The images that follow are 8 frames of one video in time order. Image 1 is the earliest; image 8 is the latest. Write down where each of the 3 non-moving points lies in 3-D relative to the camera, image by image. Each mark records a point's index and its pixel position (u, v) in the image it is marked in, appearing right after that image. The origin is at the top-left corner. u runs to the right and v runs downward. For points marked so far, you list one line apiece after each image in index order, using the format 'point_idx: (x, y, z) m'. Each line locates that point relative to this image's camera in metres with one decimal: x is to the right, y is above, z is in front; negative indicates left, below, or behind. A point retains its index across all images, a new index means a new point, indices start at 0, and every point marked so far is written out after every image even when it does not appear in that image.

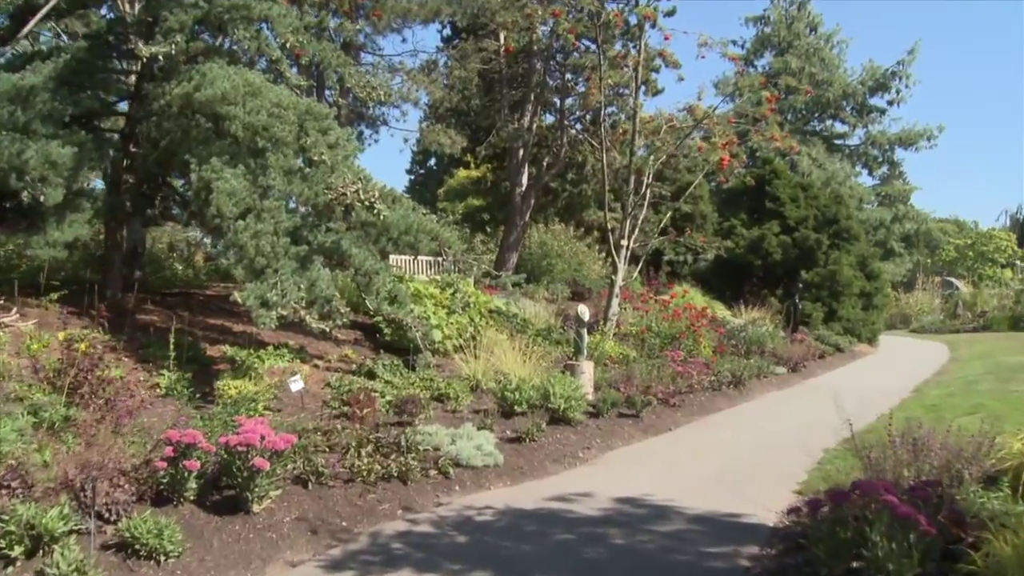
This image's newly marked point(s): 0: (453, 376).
0: (-0.5, -0.7, +9.2) m
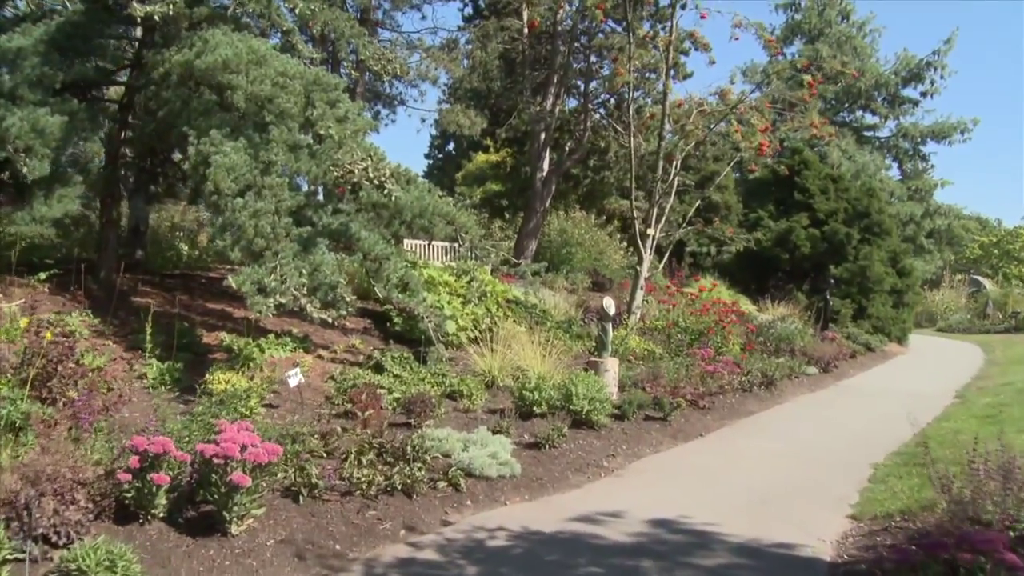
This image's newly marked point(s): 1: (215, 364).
0: (-0.3, -0.6, +8.5) m
1: (-2.0, -0.5, +7.6) m
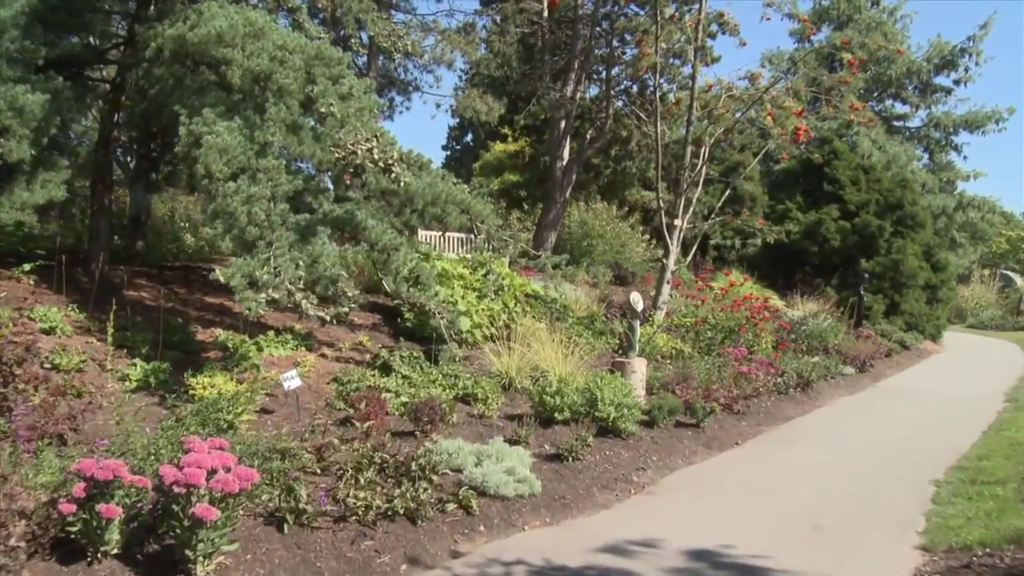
0: (-0.2, -0.6, +7.9) m
1: (-1.9, -0.5, +6.9) m
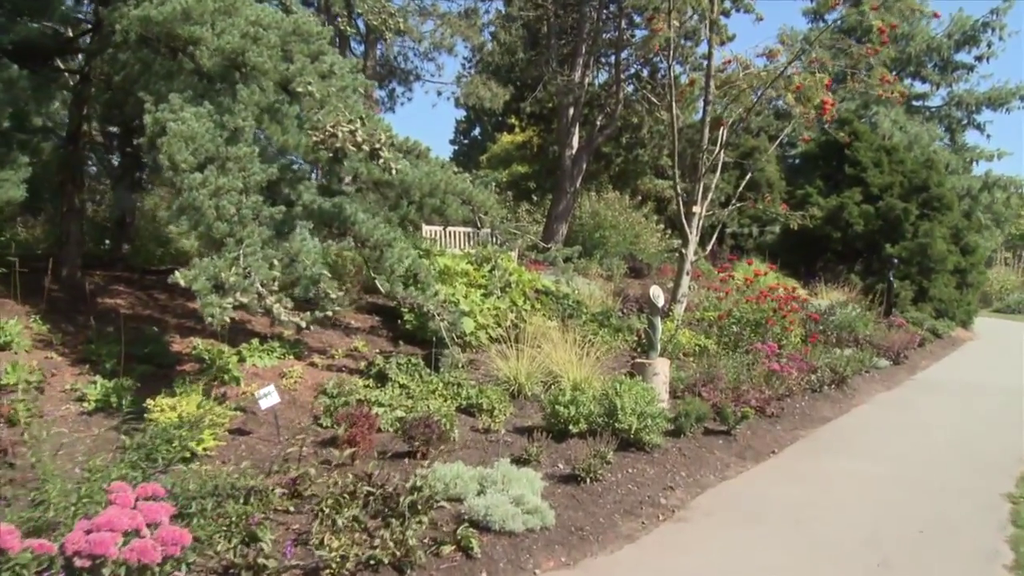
0: (-0.2, -0.6, +7.1) m
1: (-1.8, -0.5, +6.2) m
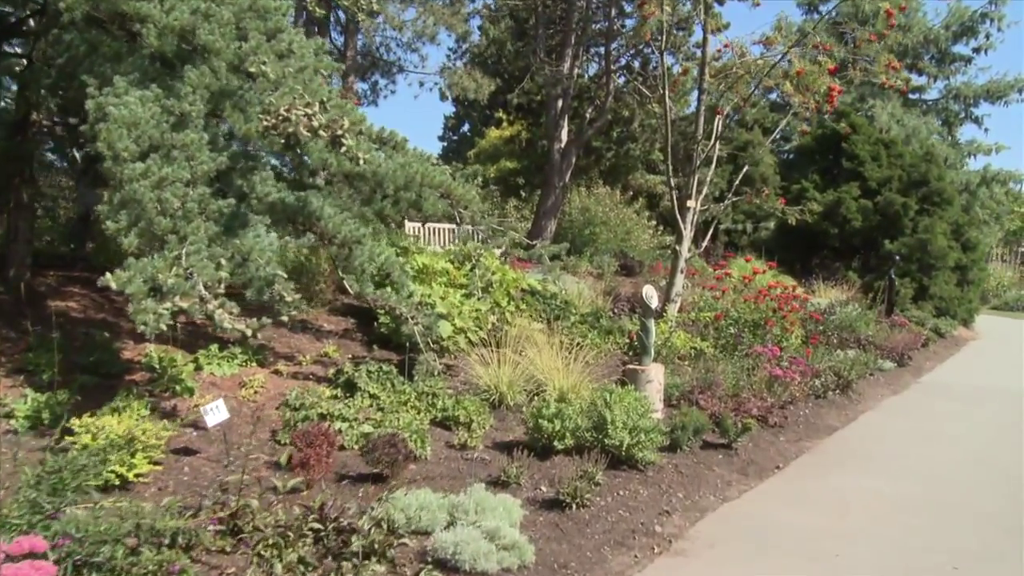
0: (-0.3, -0.6, +6.5) m
1: (-1.9, -0.5, +5.6) m
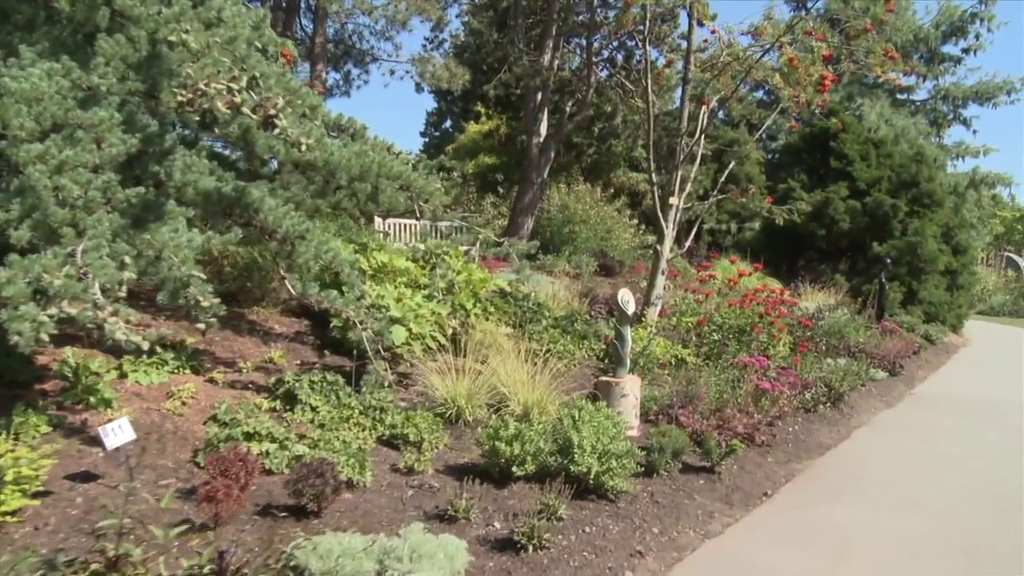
0: (-0.5, -0.6, +5.9) m
1: (-2.1, -0.5, +4.9) m
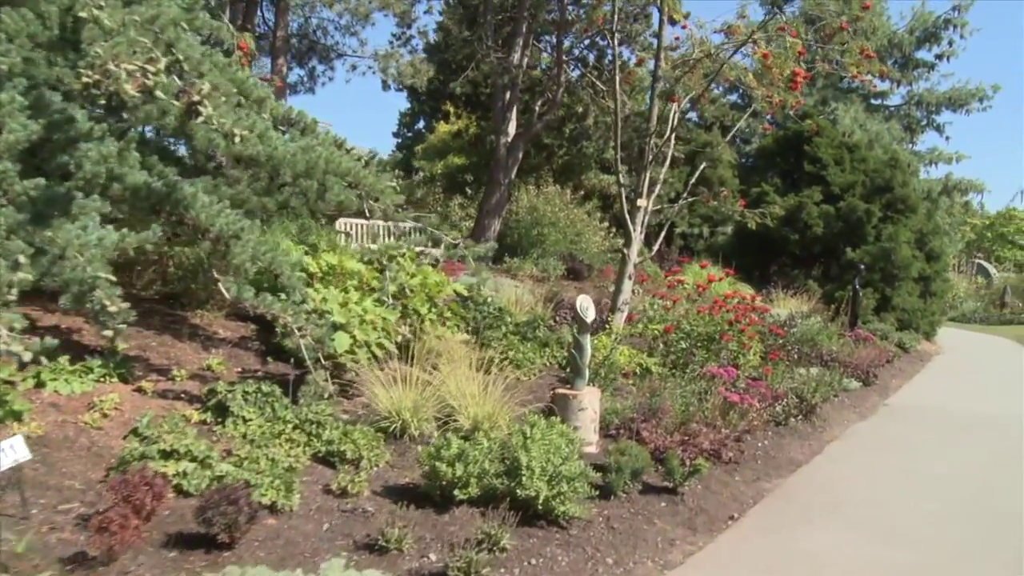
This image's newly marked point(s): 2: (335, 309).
0: (-0.7, -0.6, +5.5) m
1: (-2.3, -0.5, +4.5) m
2: (-1.0, -0.1, +6.2) m
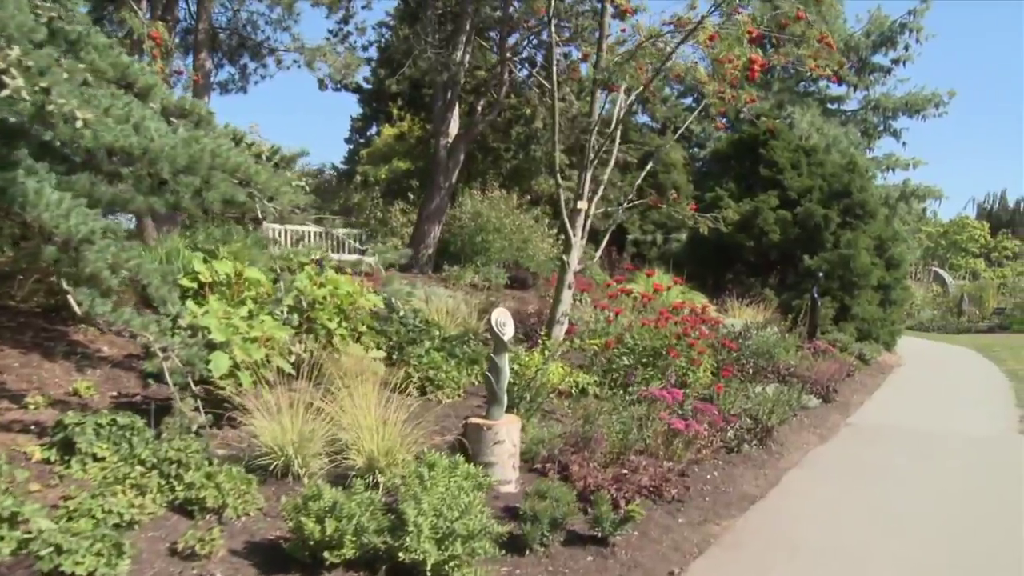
0: (-1.1, -0.7, +4.6) m
1: (-2.7, -0.5, +3.6) m
2: (-1.4, -0.2, +5.3) m
